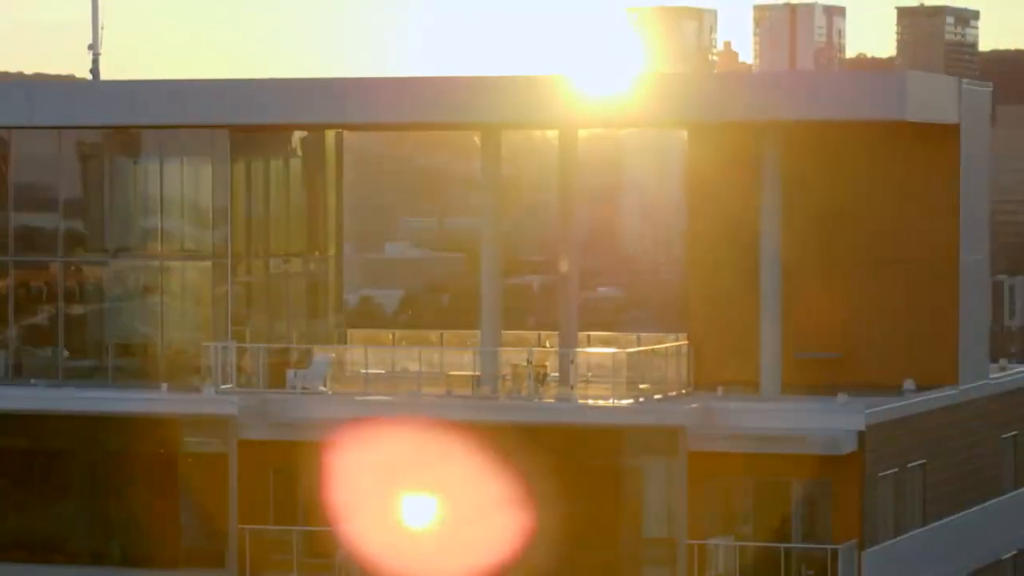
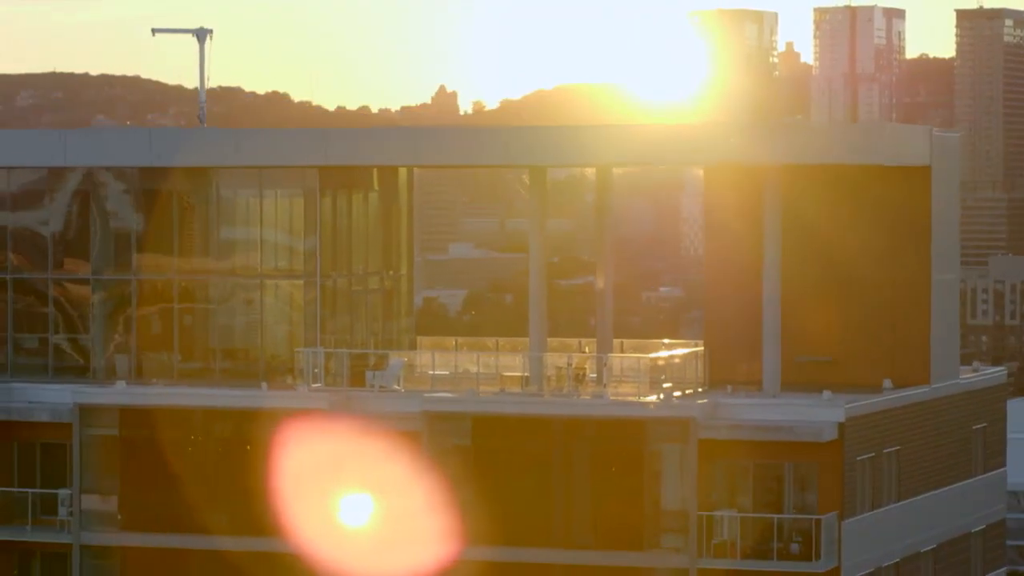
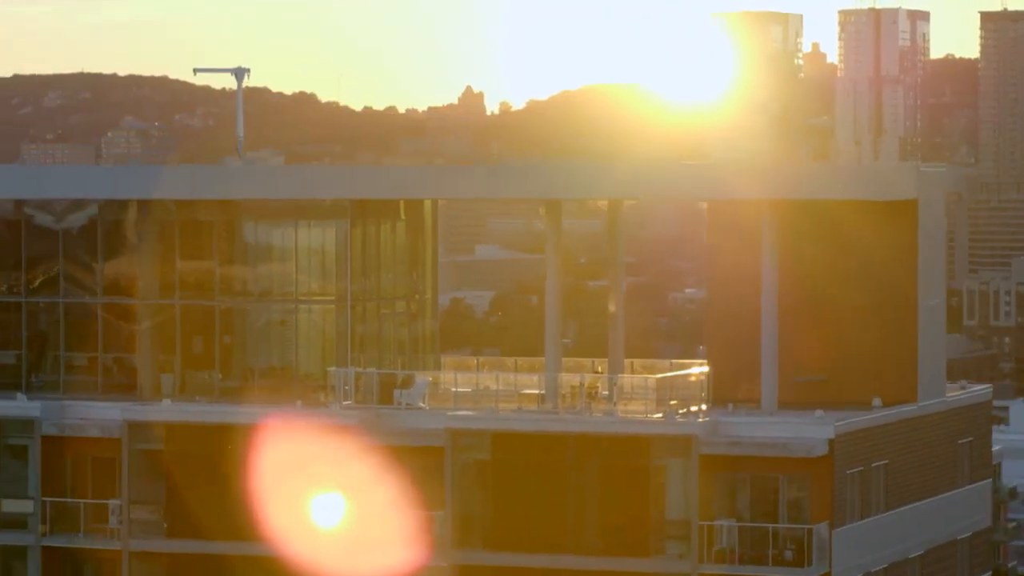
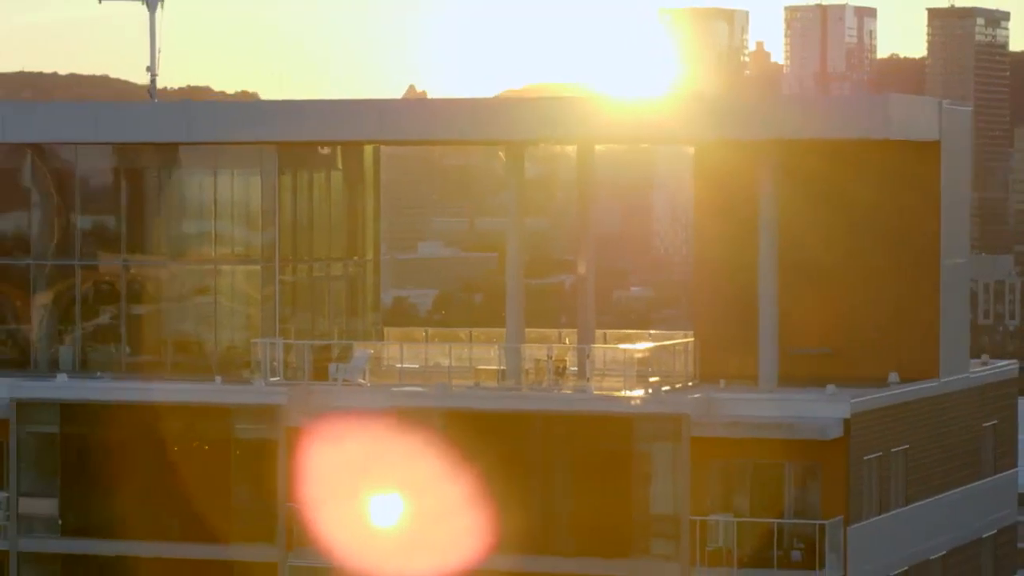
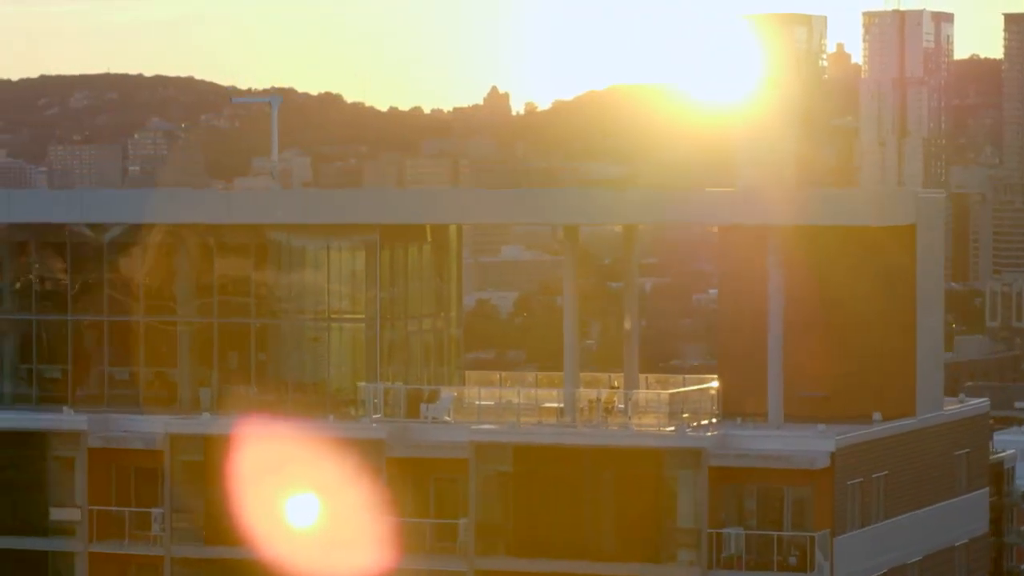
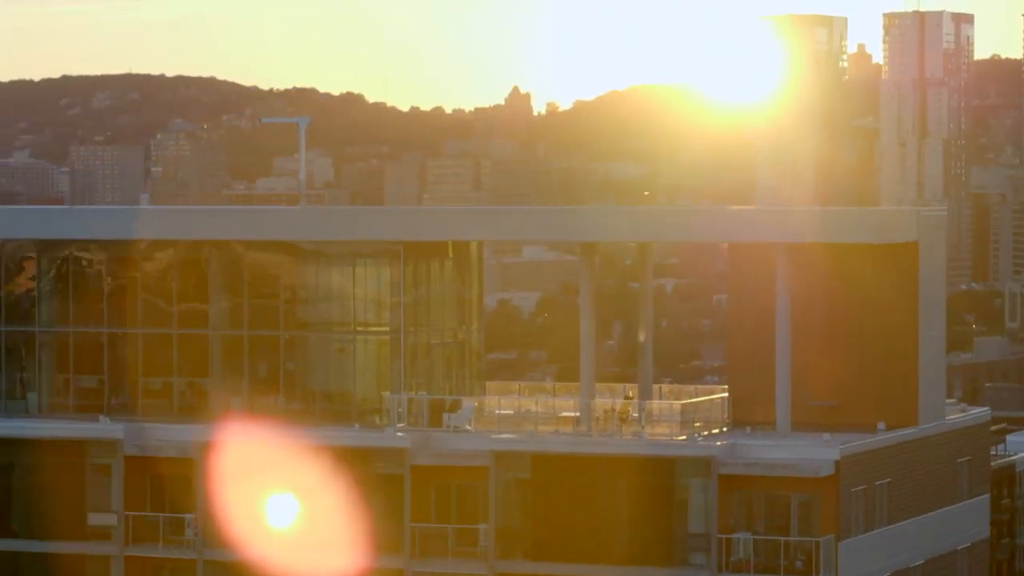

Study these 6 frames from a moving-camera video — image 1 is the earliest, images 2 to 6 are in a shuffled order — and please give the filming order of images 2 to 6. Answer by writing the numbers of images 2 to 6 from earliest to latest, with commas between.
4, 2, 3, 5, 6
